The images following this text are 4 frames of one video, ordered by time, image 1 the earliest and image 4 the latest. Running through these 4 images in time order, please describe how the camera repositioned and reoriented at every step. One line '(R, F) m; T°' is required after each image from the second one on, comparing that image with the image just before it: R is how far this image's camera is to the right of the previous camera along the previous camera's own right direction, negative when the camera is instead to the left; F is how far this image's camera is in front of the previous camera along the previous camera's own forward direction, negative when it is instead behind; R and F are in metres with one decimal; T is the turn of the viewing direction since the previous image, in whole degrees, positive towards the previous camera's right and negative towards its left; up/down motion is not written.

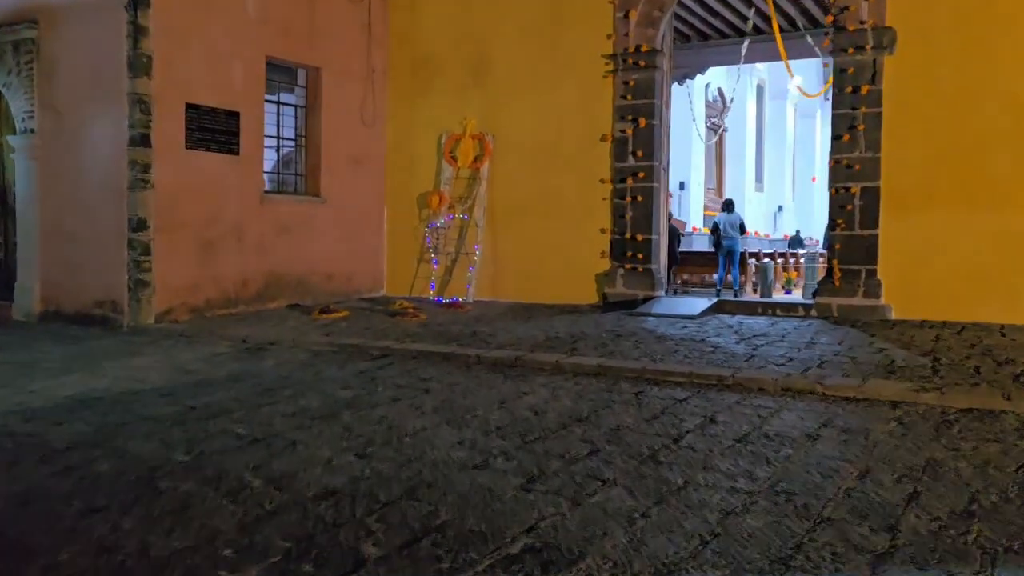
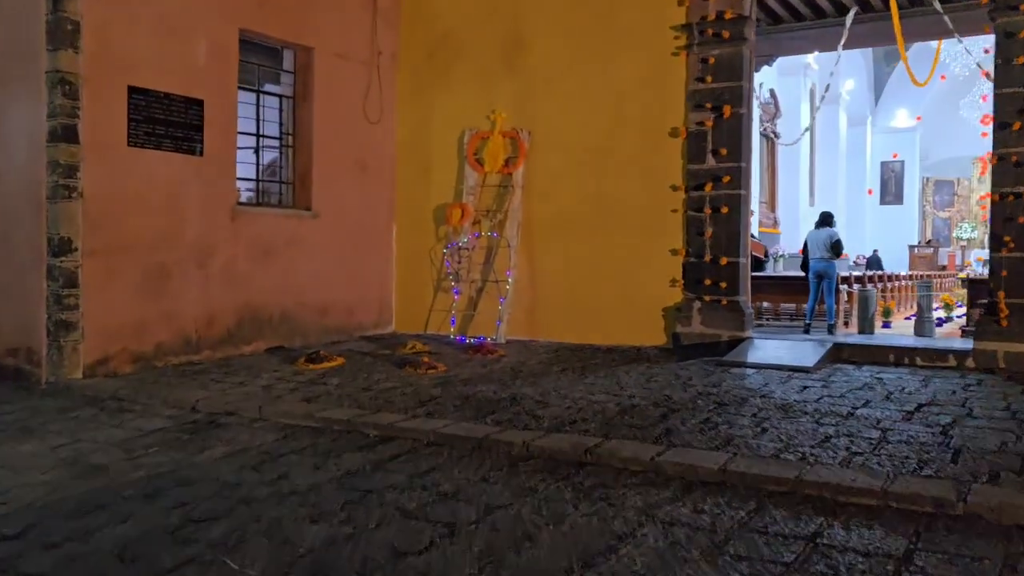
(-0.2, +1.7) m; -1°
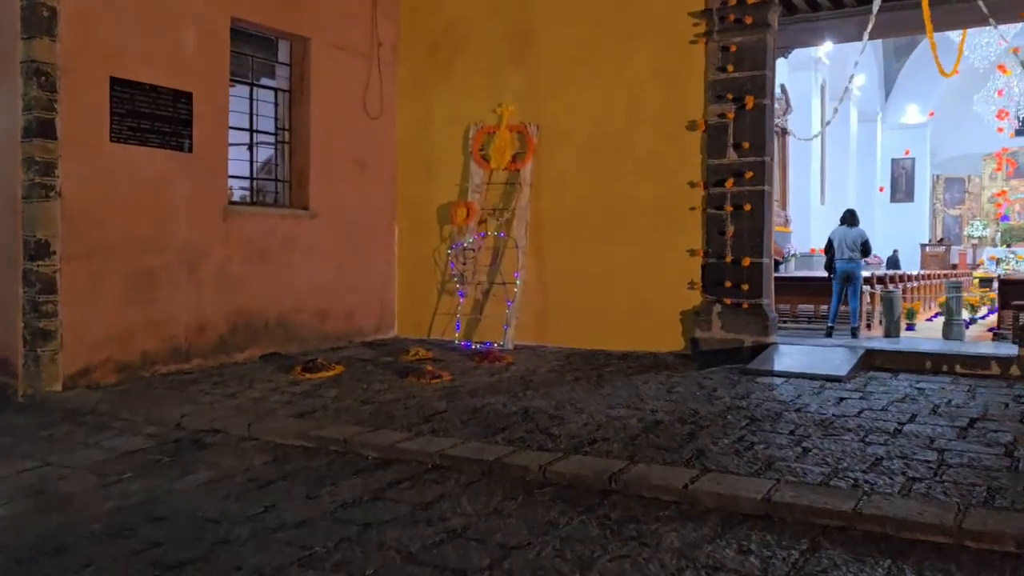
(0.0, +0.4) m; 0°
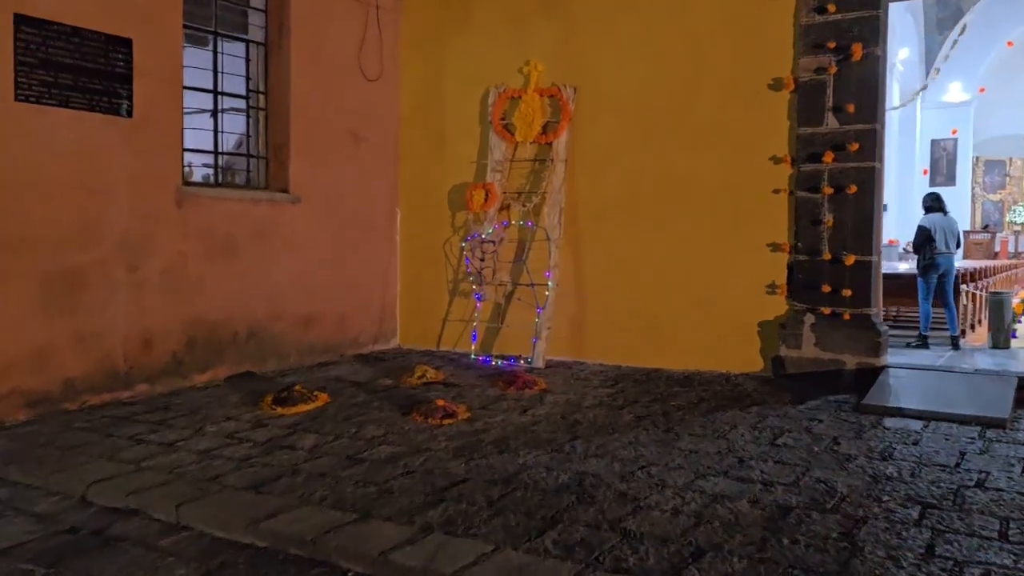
(-0.1, +1.2) m; 0°
